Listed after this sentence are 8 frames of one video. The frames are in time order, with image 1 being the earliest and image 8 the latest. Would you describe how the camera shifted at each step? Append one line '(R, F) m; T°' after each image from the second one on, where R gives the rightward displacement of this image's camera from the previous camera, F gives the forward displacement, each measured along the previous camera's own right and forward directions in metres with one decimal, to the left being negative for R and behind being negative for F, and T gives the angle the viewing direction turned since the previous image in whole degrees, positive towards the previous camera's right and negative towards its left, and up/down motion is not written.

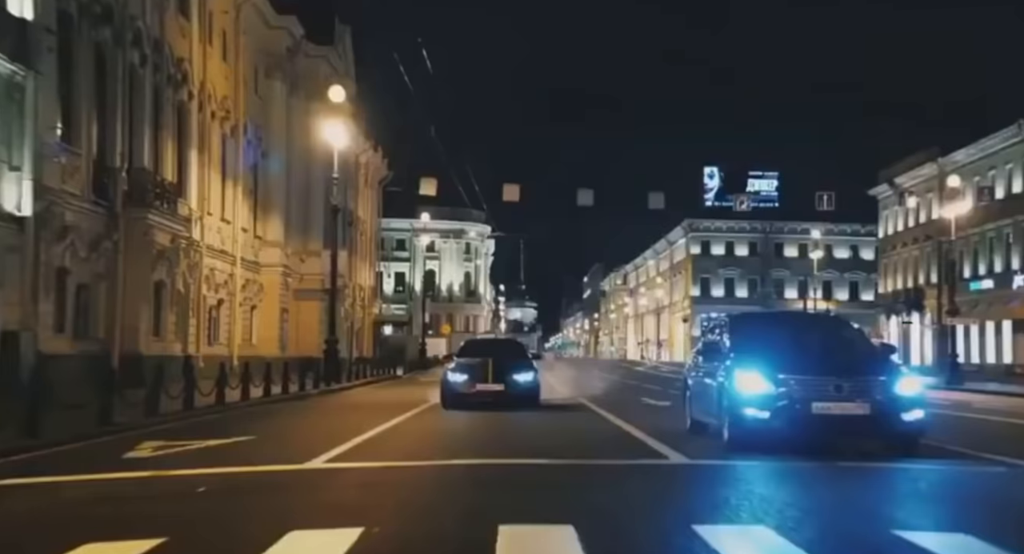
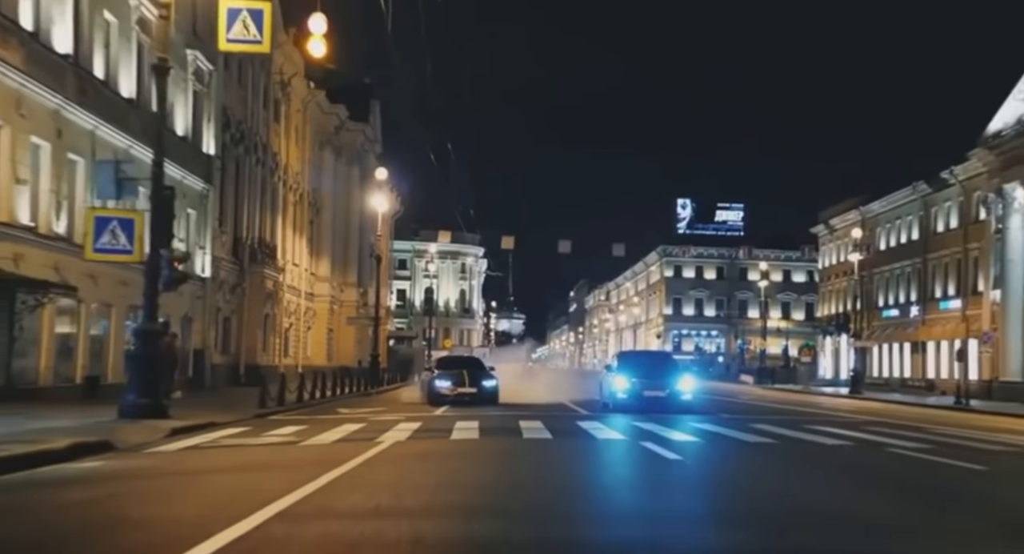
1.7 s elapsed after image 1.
(-0.5, -15.5) m; +1°
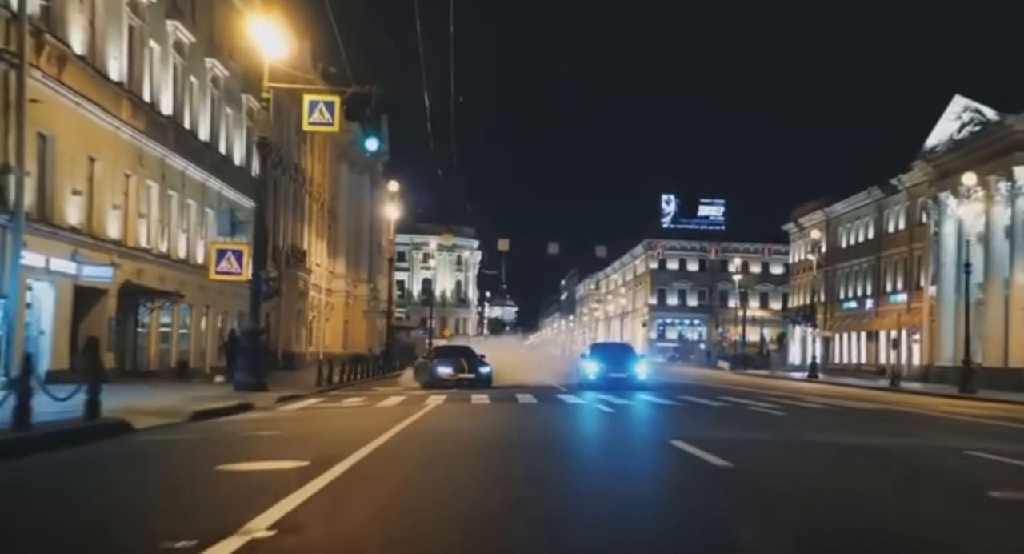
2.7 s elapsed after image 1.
(-0.2, -8.6) m; 0°
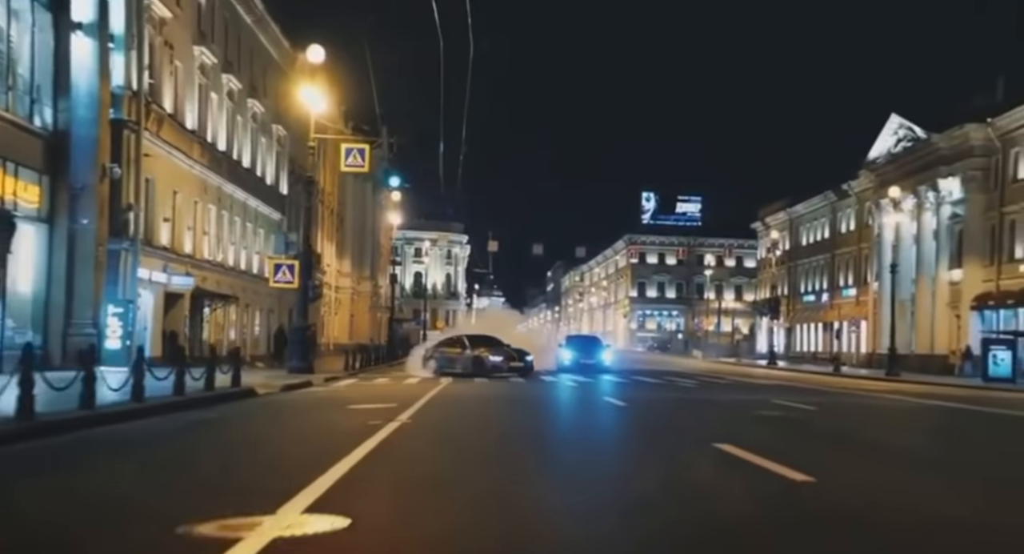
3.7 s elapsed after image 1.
(-0.2, -8.5) m; +1°
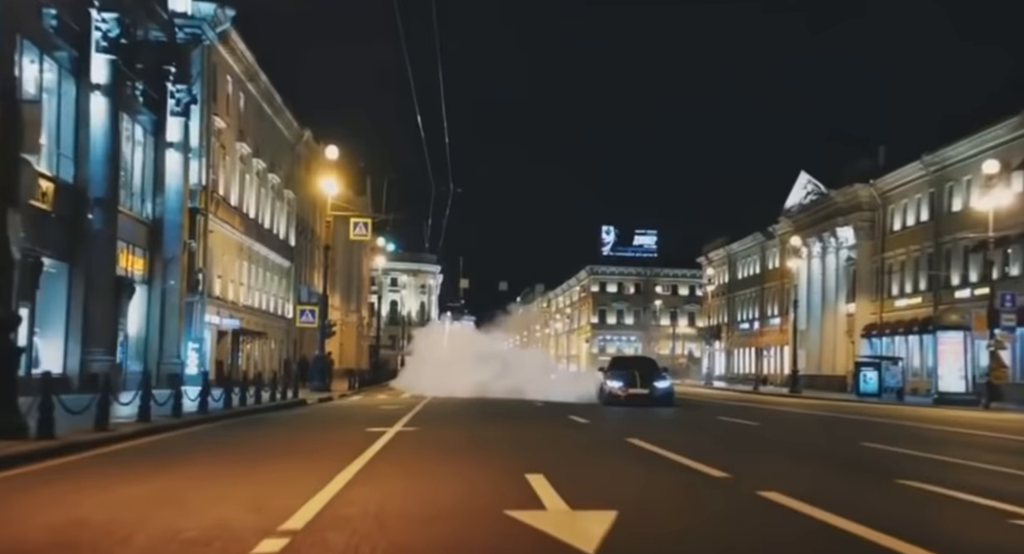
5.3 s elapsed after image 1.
(+0.2, -12.5) m; +2°
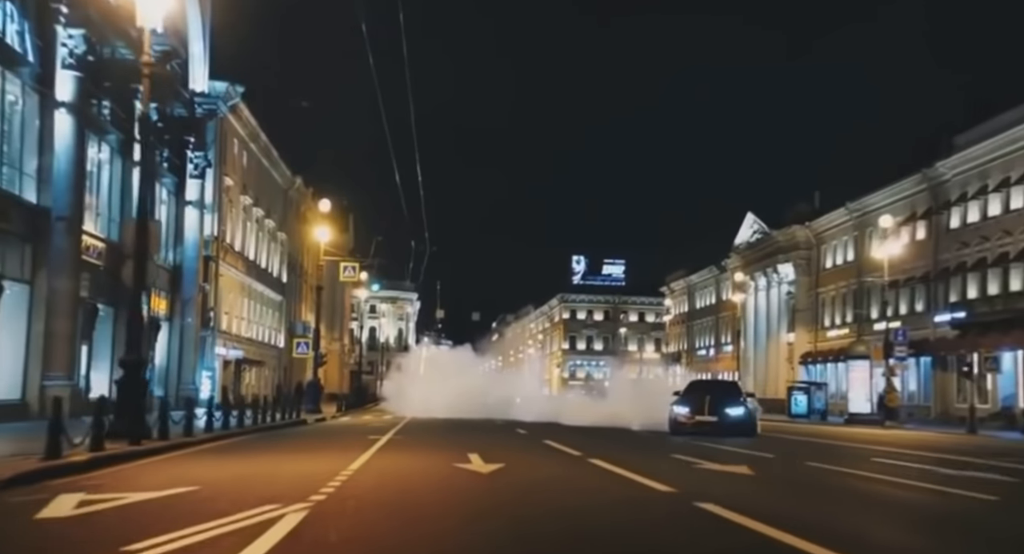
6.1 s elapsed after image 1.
(+0.5, -7.7) m; +1°
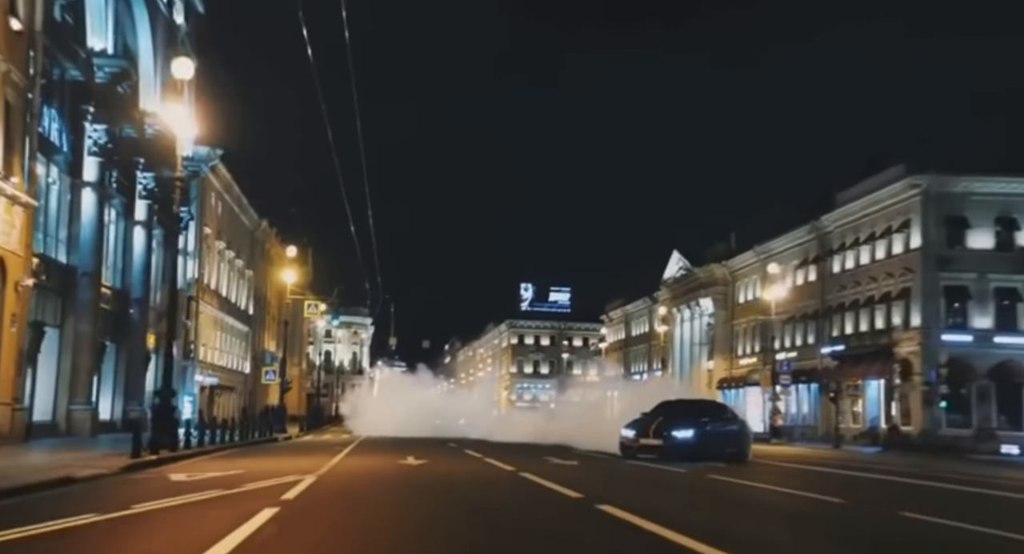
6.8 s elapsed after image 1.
(+0.7, -8.7) m; +2°
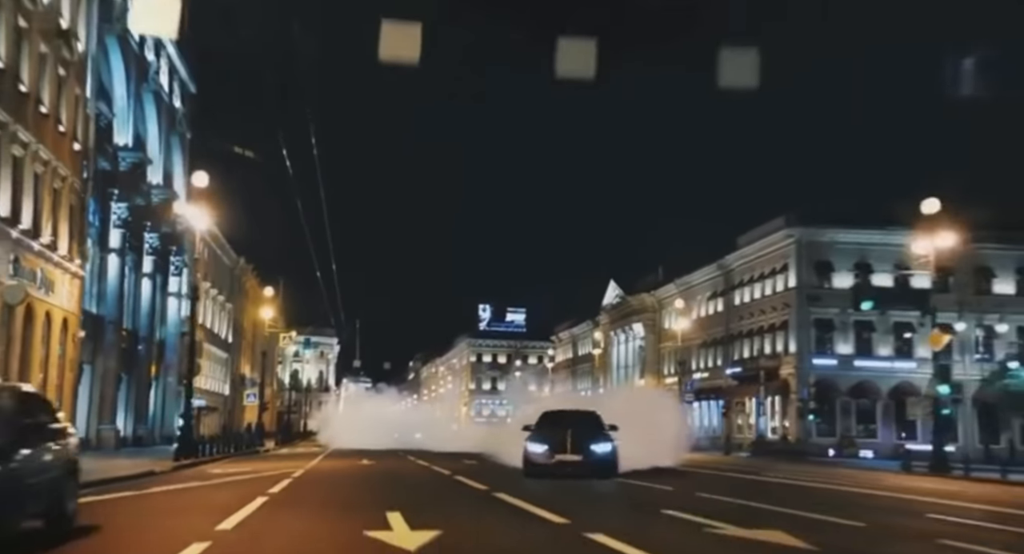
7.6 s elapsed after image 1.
(+1.4, -11.2) m; +2°
